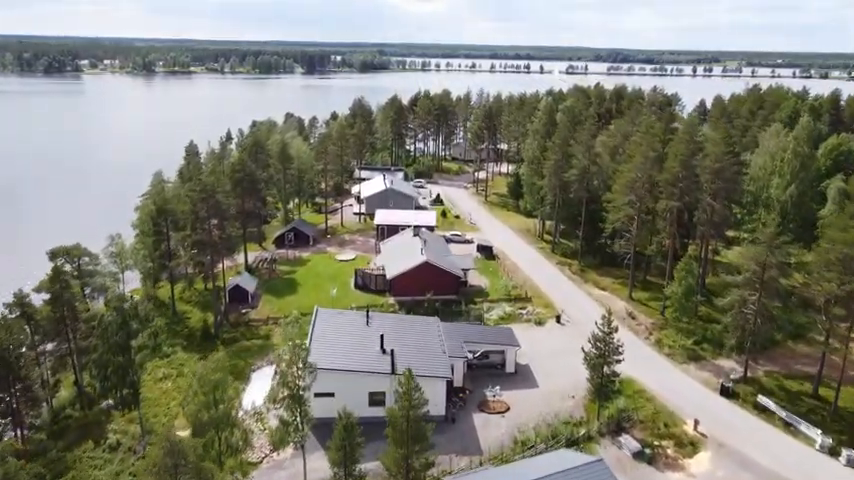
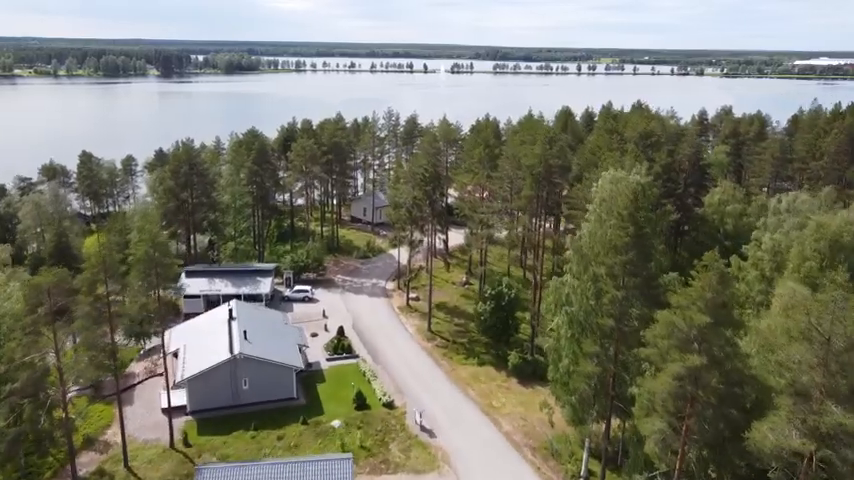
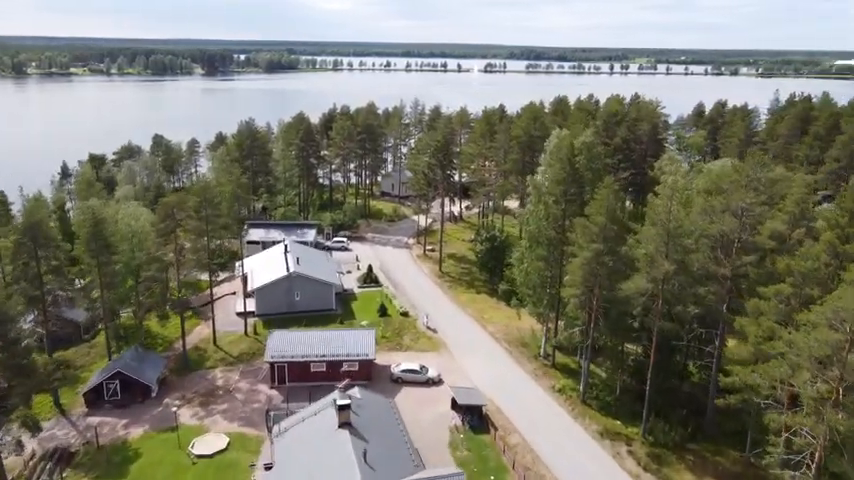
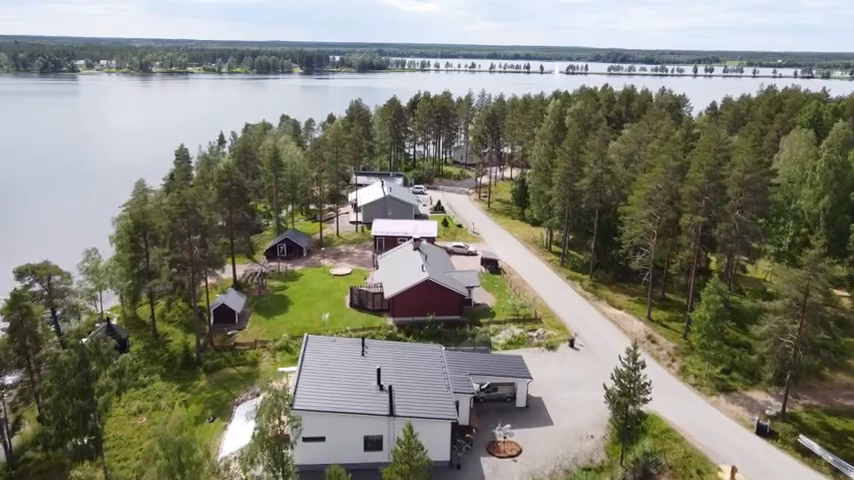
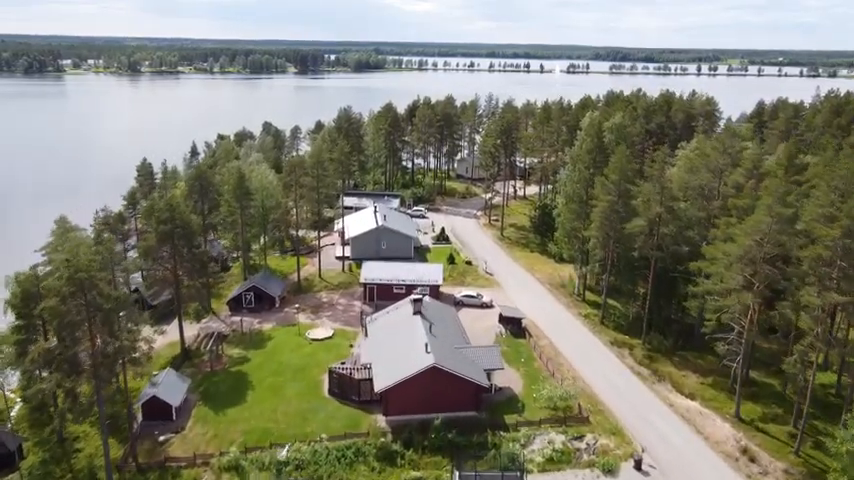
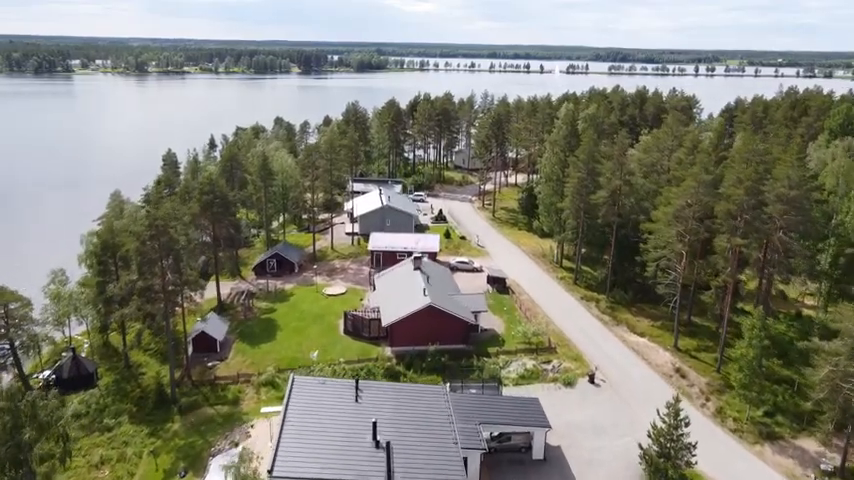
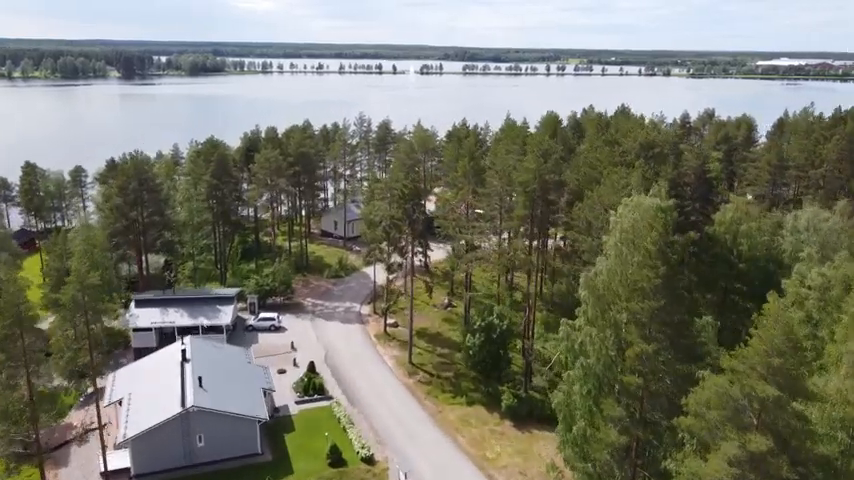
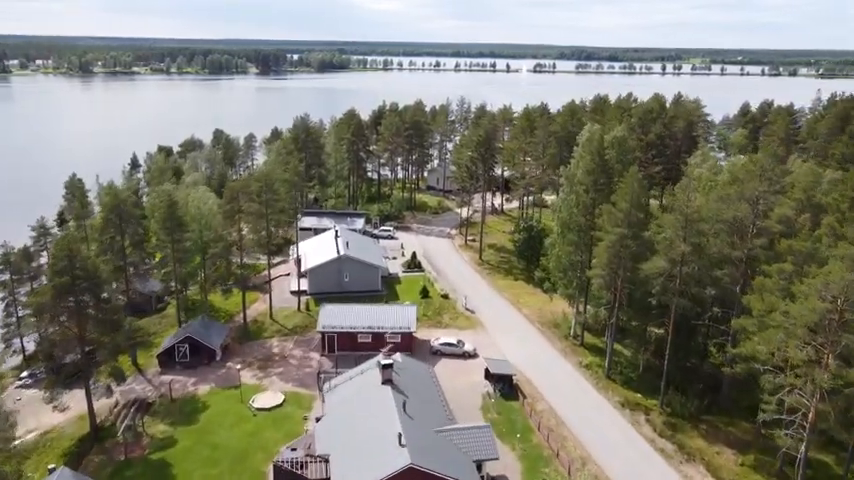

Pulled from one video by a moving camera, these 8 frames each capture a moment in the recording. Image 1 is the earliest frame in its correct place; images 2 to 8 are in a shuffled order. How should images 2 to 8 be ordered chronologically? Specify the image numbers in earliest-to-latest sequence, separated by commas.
4, 6, 5, 8, 3, 2, 7
